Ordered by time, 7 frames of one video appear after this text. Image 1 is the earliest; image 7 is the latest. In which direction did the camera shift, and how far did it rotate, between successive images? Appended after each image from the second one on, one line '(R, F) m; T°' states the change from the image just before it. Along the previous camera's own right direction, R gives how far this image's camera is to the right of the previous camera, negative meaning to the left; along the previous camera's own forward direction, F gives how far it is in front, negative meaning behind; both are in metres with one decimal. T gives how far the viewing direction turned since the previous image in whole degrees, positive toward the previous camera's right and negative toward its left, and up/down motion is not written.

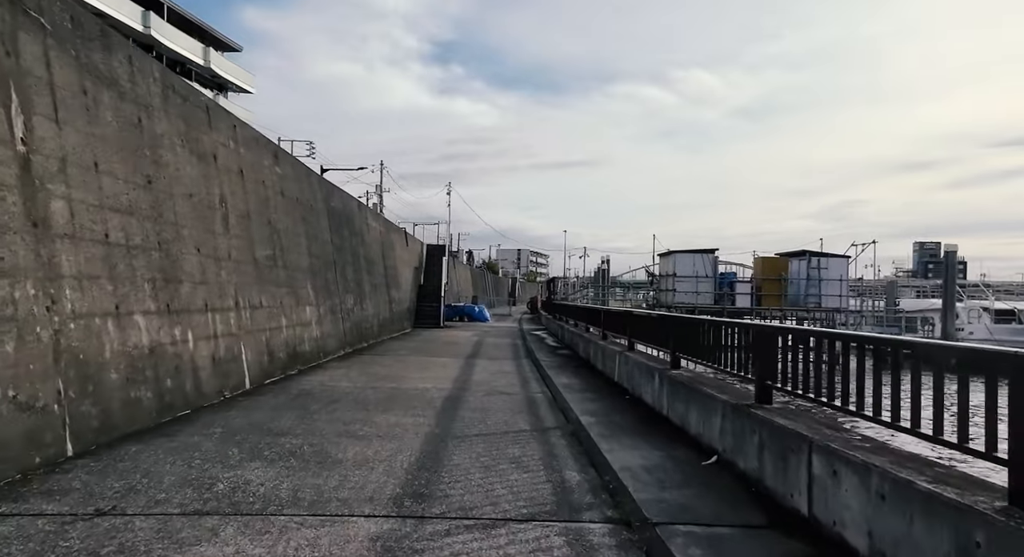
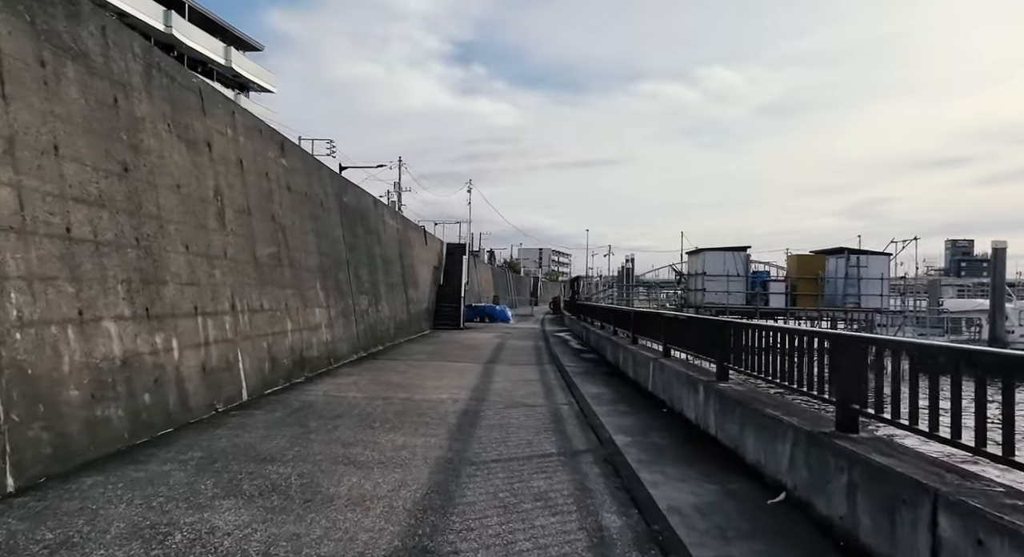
(0.0, +1.0) m; -2°
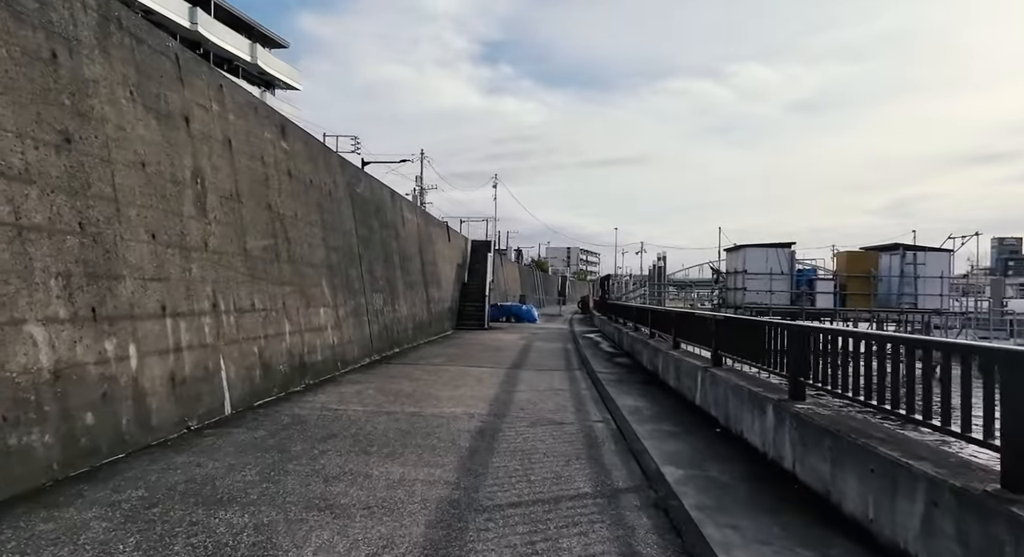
(0.0, +1.3) m; -2°
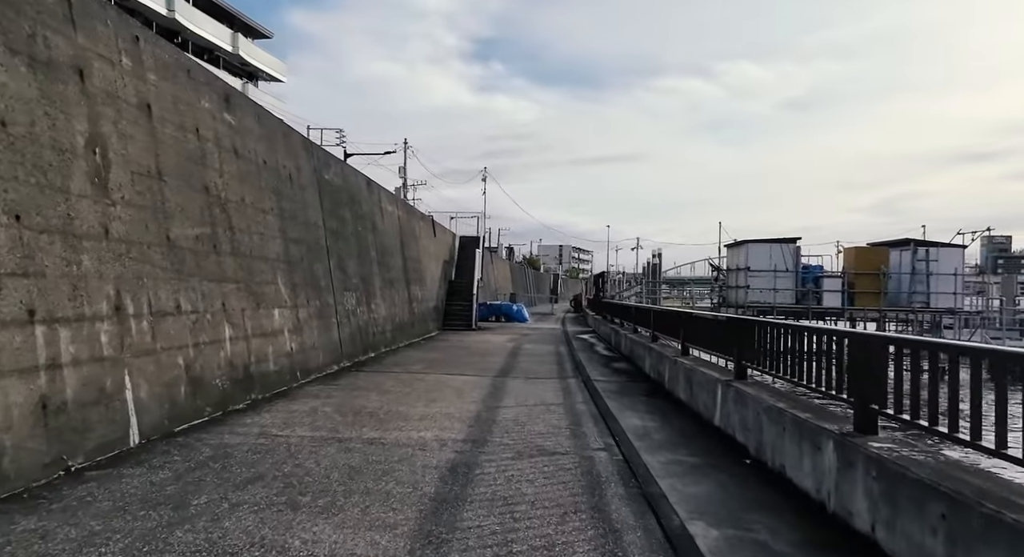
(+0.1, +1.5) m; +1°
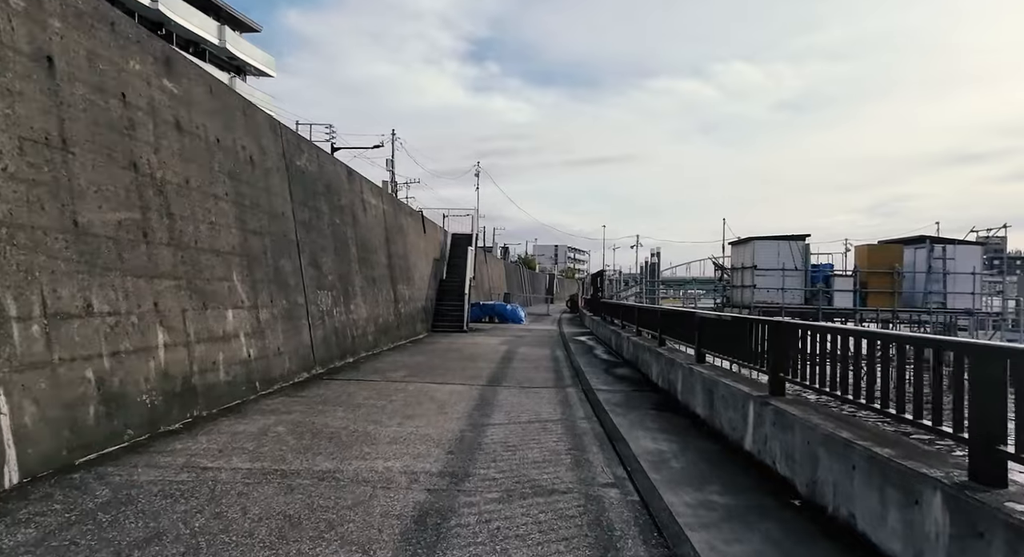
(+0.1, +1.3) m; 0°
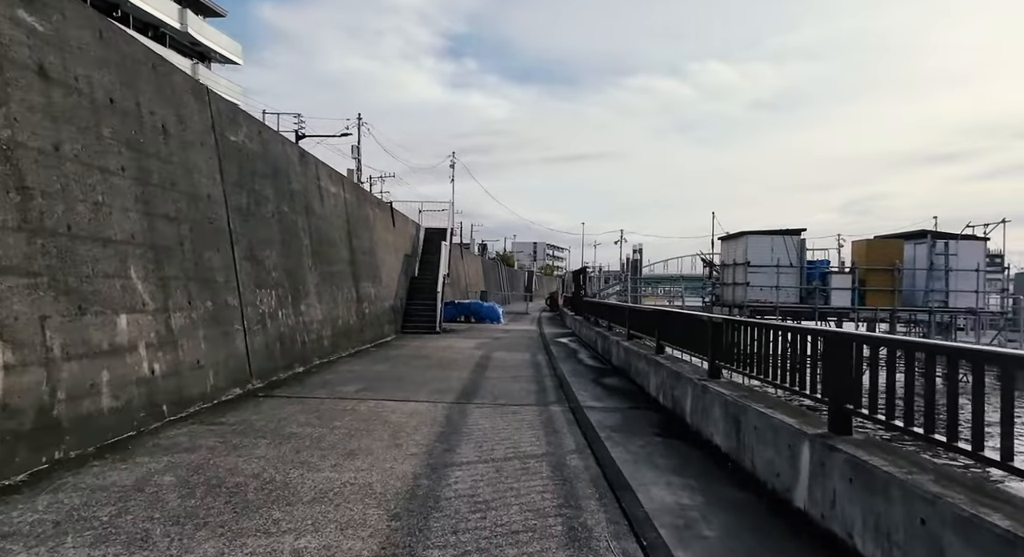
(+0.1, +1.8) m; +2°
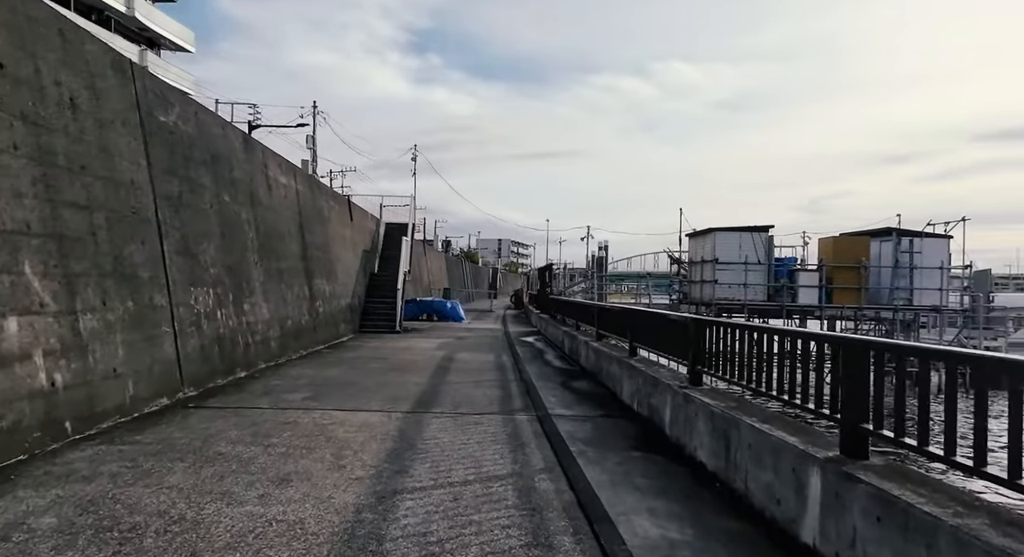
(0.0, +0.8) m; +3°
